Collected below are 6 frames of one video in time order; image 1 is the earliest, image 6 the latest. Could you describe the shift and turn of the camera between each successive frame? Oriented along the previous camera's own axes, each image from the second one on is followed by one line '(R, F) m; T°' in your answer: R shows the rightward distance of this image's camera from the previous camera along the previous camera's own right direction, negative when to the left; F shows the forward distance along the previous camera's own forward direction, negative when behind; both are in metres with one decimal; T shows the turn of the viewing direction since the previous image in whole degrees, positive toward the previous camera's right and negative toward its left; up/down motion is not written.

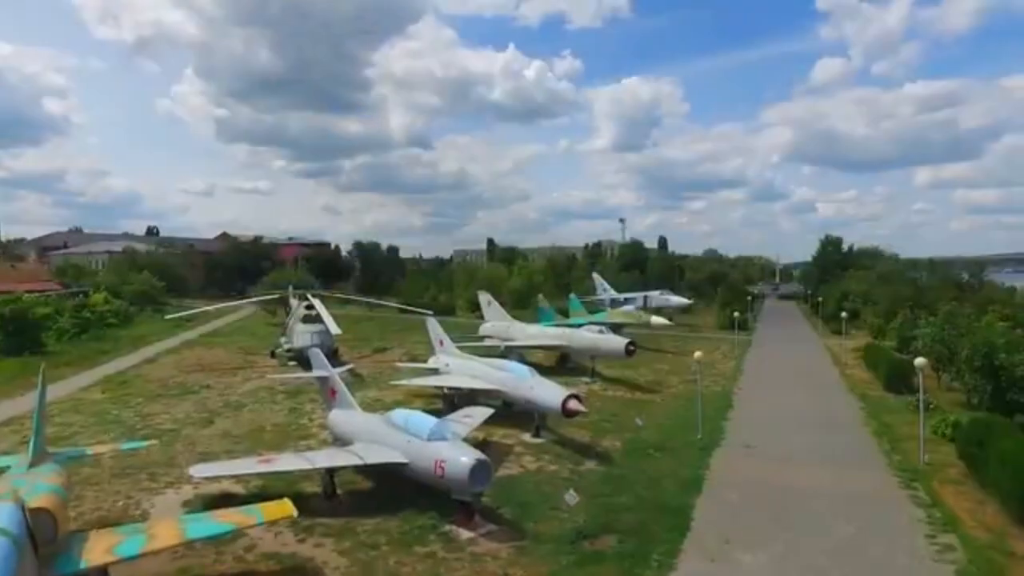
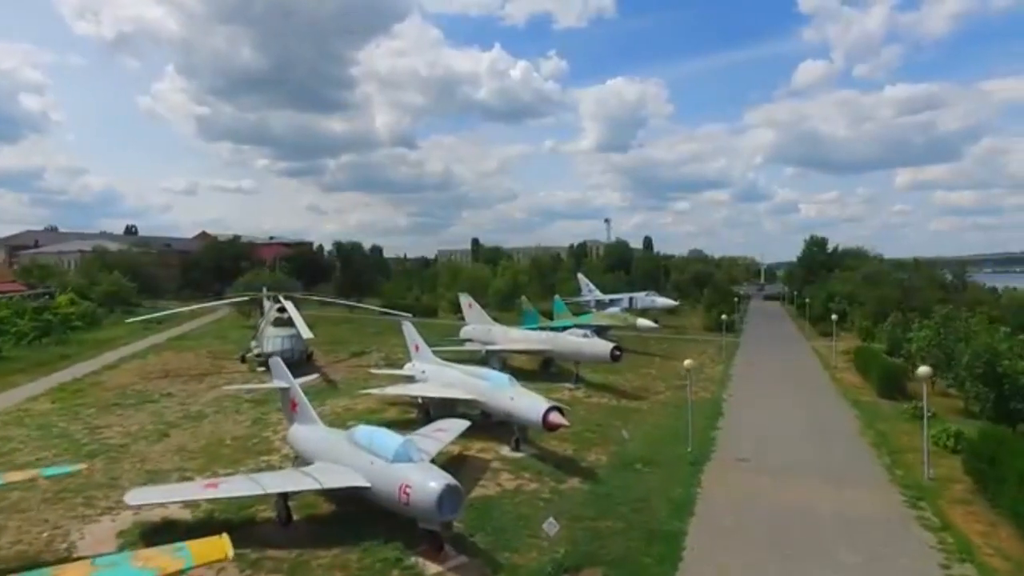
(+0.3, +1.5) m; +1°
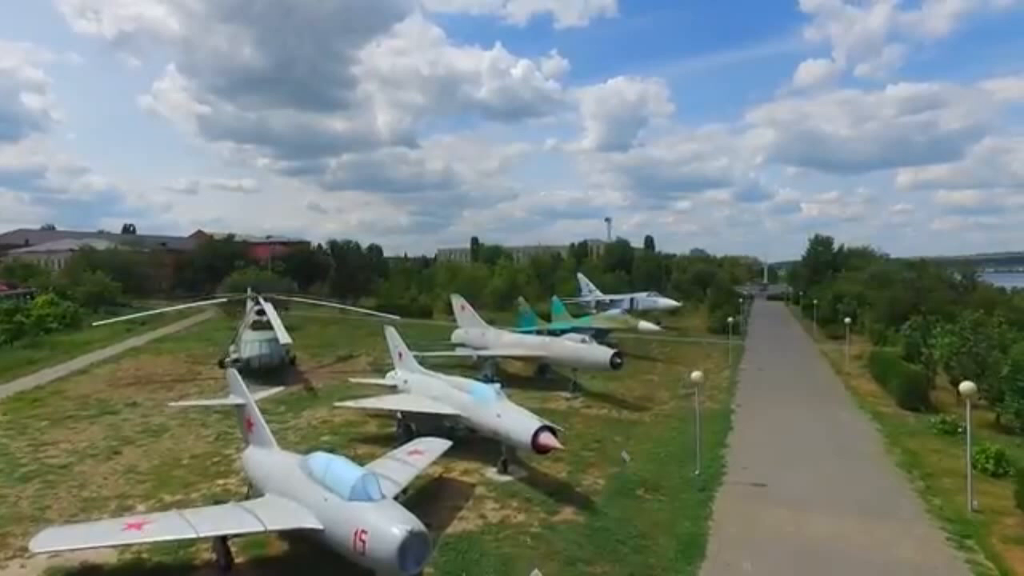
(+0.4, +2.2) m; 0°
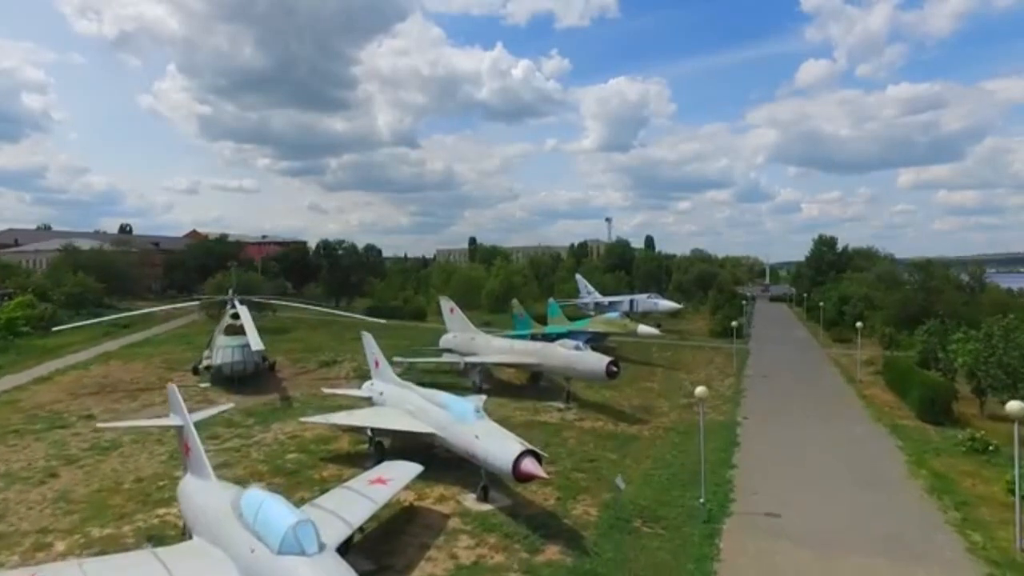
(+0.5, +2.1) m; 0°
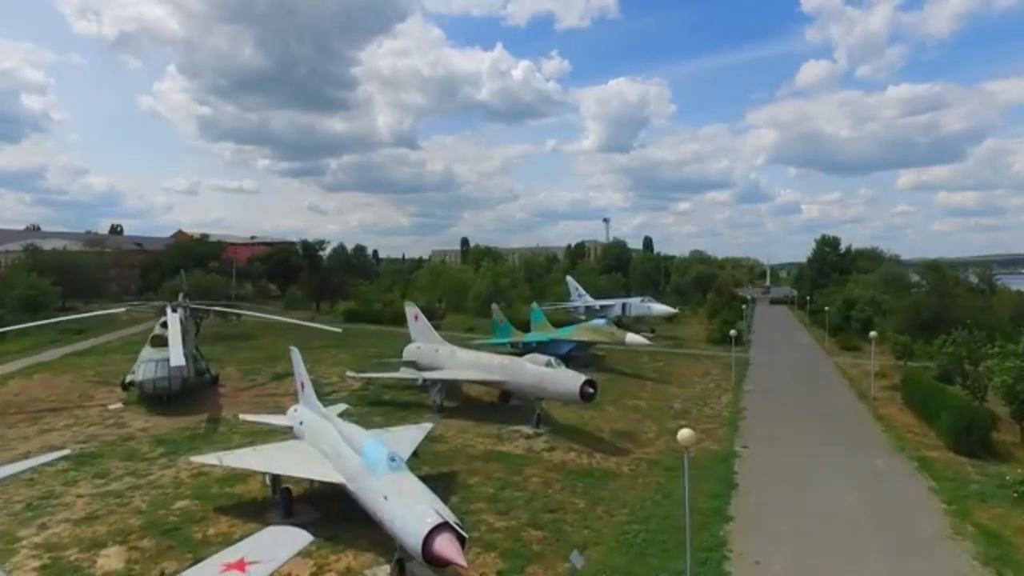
(+1.5, +4.0) m; 0°
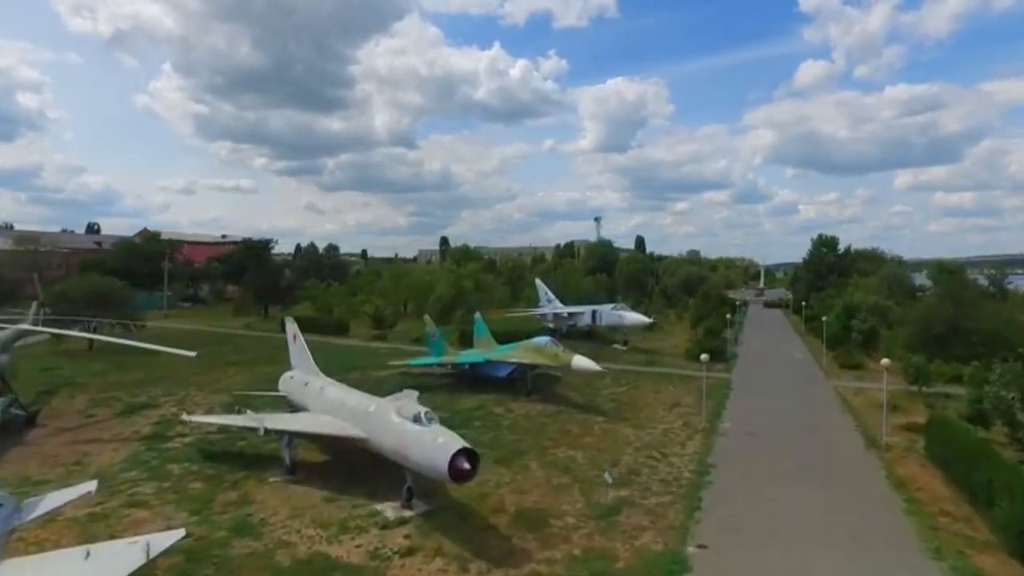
(+3.7, +7.6) m; 0°
